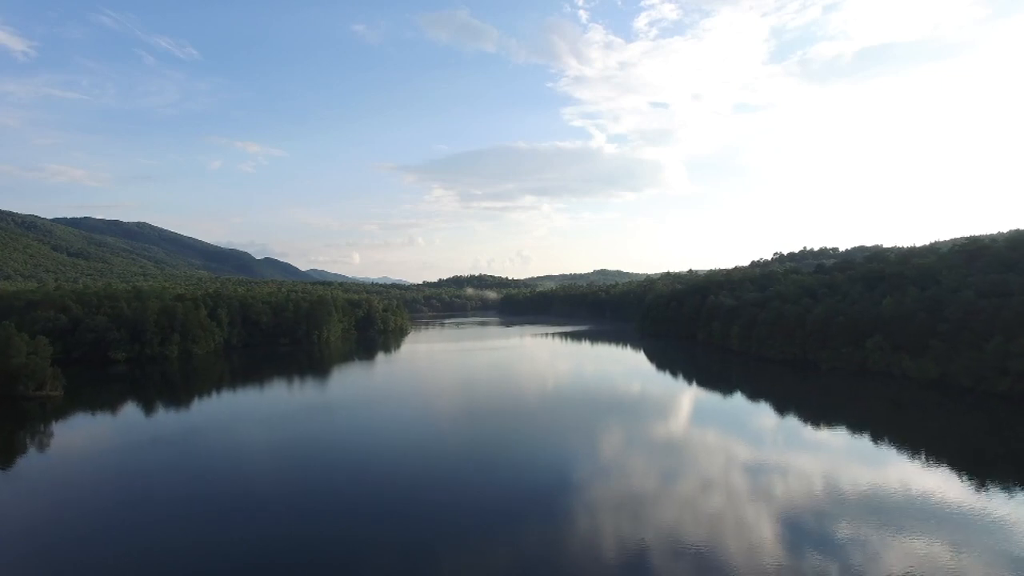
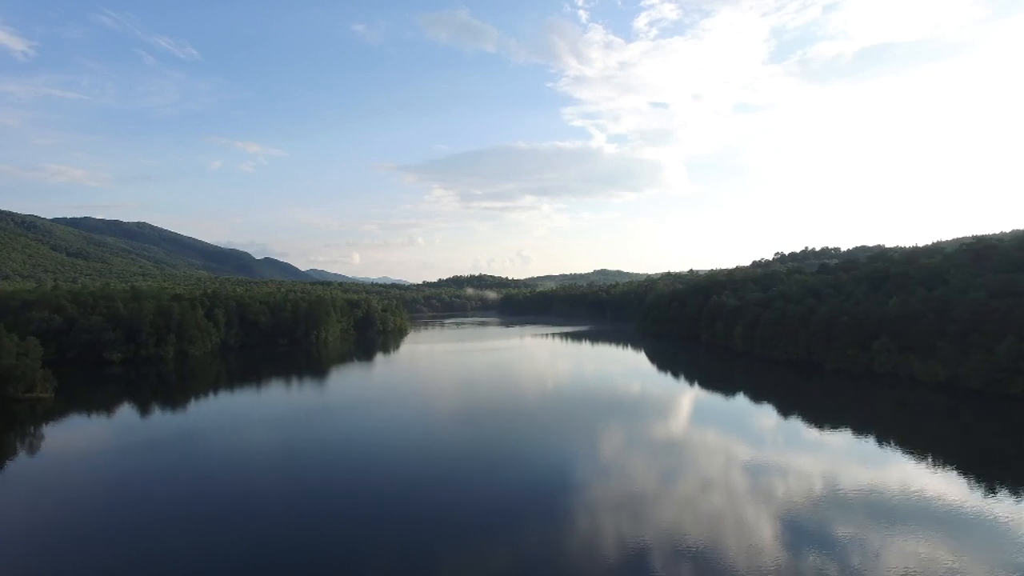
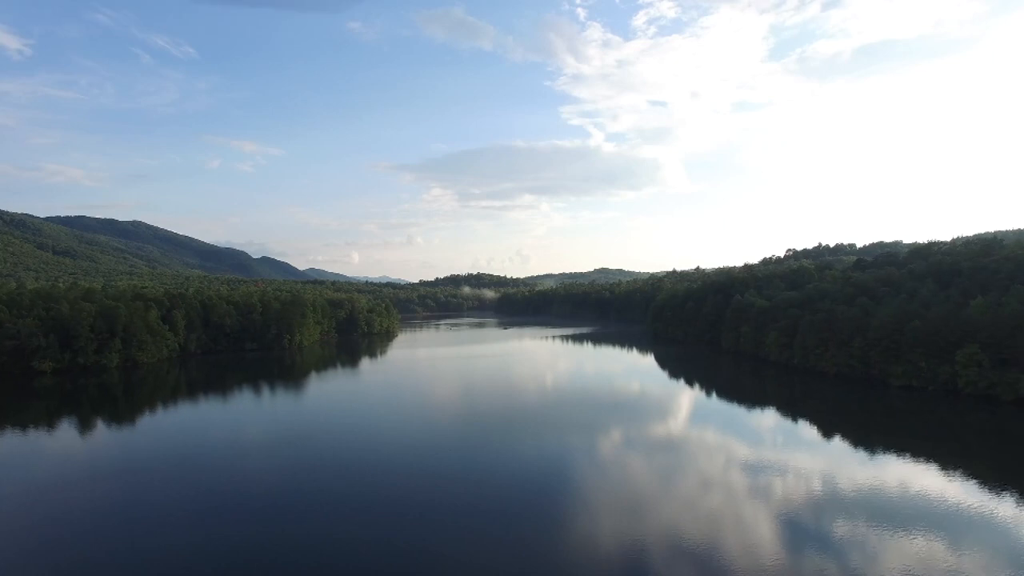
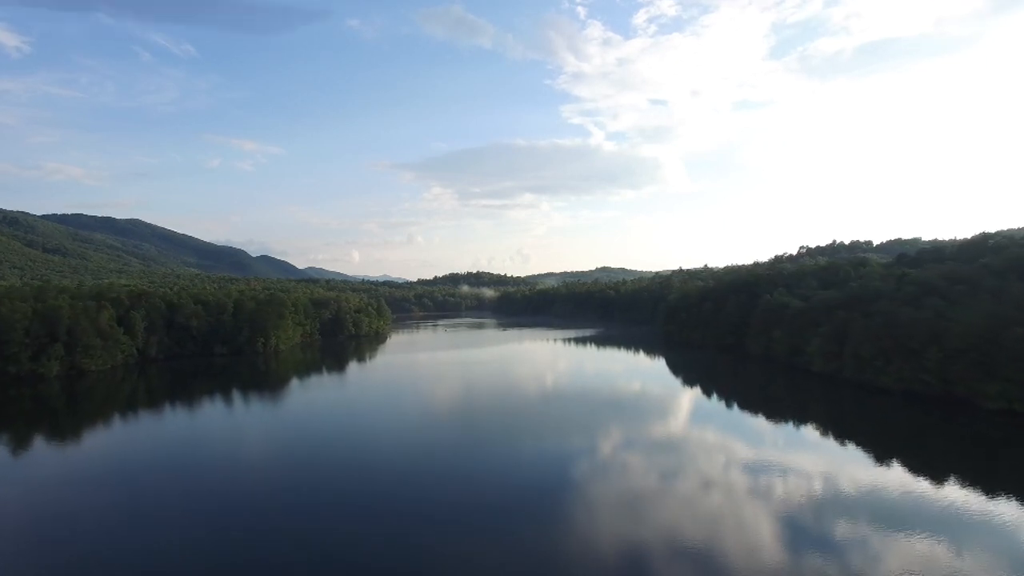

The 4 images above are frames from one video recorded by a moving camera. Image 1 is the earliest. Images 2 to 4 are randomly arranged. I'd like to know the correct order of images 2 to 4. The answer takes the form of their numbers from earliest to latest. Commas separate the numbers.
2, 3, 4
